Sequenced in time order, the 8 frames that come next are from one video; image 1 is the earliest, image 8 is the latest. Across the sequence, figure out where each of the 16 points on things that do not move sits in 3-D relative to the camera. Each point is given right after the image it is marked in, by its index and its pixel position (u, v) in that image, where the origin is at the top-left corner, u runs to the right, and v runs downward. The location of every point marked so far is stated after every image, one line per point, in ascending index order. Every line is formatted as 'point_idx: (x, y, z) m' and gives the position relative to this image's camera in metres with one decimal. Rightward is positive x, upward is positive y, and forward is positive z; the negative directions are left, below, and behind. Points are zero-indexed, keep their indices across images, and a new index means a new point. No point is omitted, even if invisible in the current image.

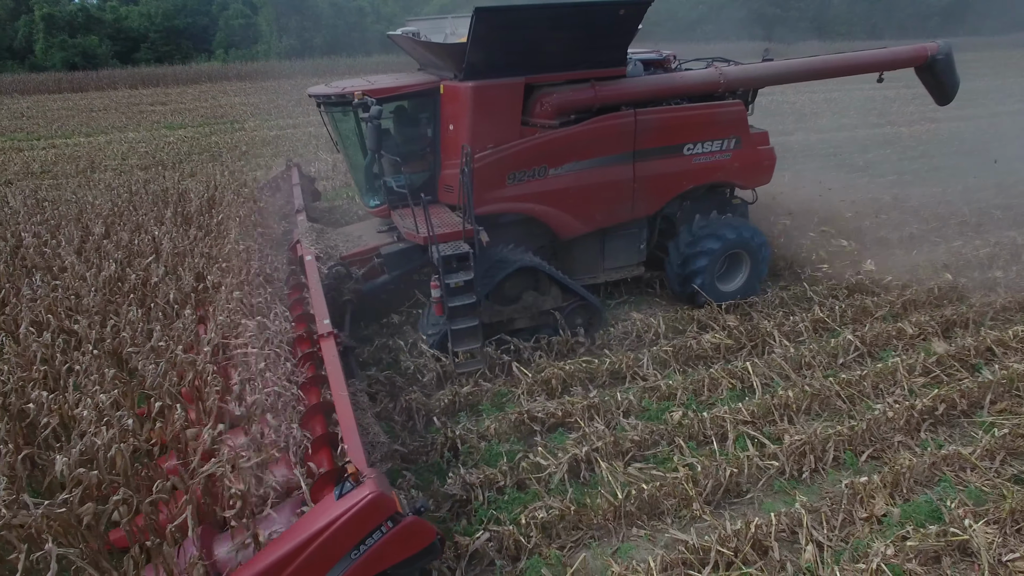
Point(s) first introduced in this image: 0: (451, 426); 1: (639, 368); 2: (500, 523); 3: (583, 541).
0: (-0.3, -0.8, +3.6) m
1: (+0.8, -0.5, +4.1) m
2: (0.0, -1.1, +2.9) m
3: (+0.3, -1.2, +2.8) m
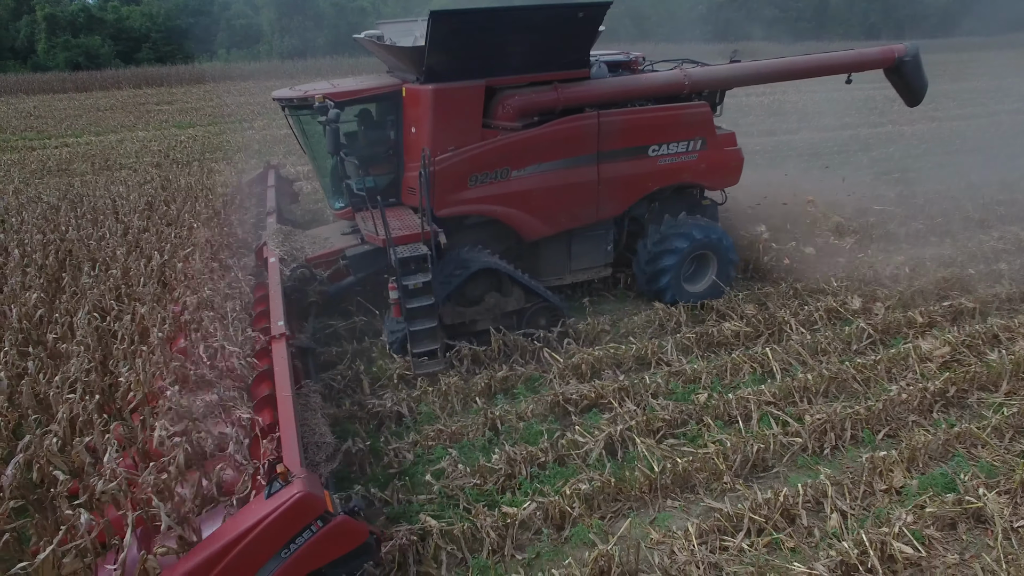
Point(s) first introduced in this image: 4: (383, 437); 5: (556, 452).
0: (-0.1, -0.7, +3.8) m
1: (+1.0, -0.5, +4.3) m
2: (+0.2, -1.0, +3.1) m
3: (+0.5, -1.1, +3.0) m
4: (-0.7, -0.8, +3.5) m
5: (+0.3, -0.9, +3.4) m
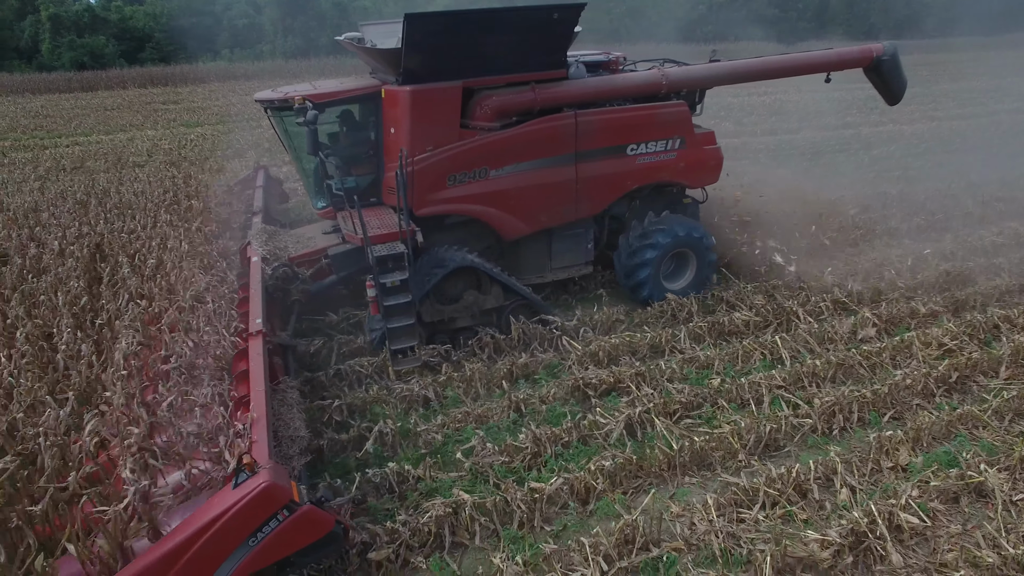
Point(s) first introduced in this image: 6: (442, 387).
0: (0.0, -0.6, +3.9) m
1: (+1.2, -0.4, +4.5) m
2: (+0.4, -1.0, +3.3) m
3: (+0.7, -1.0, +3.2) m
4: (-0.6, -0.8, +3.7) m
5: (+0.4, -0.8, +3.5) m
6: (-0.4, -0.6, +4.0) m
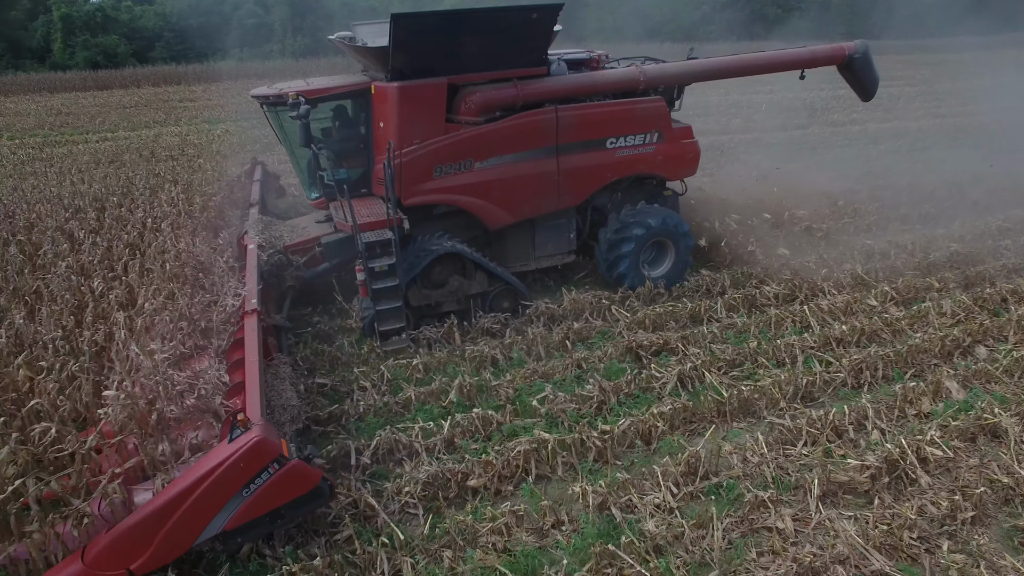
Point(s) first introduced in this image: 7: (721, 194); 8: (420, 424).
0: (+0.4, -0.5, +4.4) m
1: (+1.6, -0.2, +4.9) m
2: (+0.8, -0.8, +3.7) m
3: (+1.1, -0.8, +3.6) m
4: (-0.2, -0.6, +4.1) m
5: (+0.8, -0.6, +4.0) m
6: (0.0, -0.4, +4.4) m
7: (+2.9, +1.3, +8.7) m
8: (-0.5, -0.8, +3.6) m
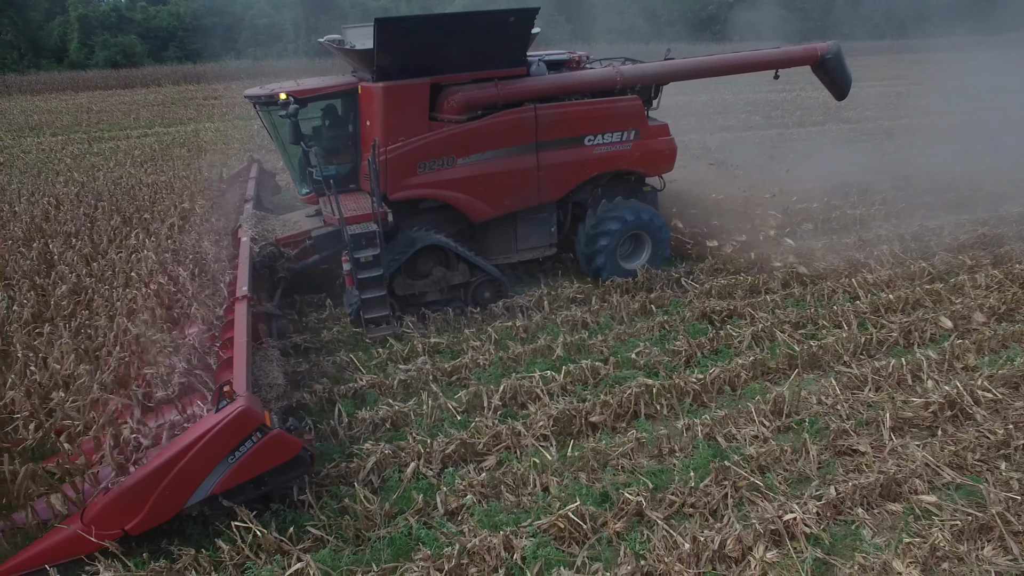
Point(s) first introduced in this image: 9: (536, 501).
0: (+1.1, -0.2, +4.9) m
1: (+2.3, 0.0, +5.4) m
2: (+1.4, -0.5, +4.2) m
3: (+1.8, -0.6, +4.2) m
4: (+0.5, -0.4, +4.6) m
5: (+1.5, -0.4, +4.5) m
6: (+0.7, -0.2, +4.9) m
7: (+3.6, +1.5, +9.2) m
8: (+0.2, -0.6, +4.2) m
9: (+0.1, -1.1, +3.2) m
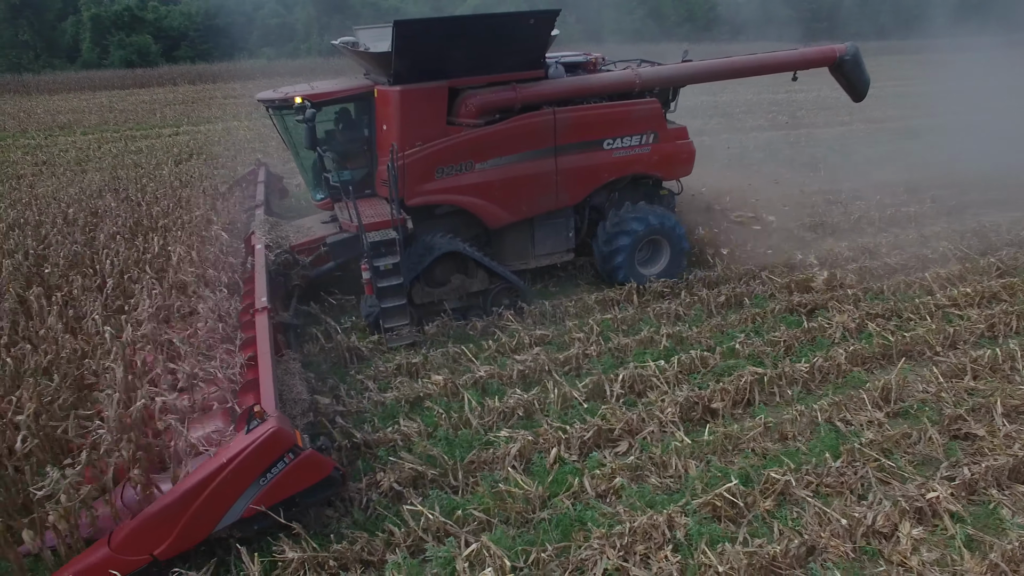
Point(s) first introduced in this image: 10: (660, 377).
0: (+1.9, -0.2, +5.0) m
1: (+3.0, +0.1, +5.6) m
2: (+2.2, -0.5, +4.4) m
3: (+2.5, -0.6, +4.3) m
4: (+1.3, -0.3, +4.8) m
5: (+2.3, -0.3, +4.7) m
6: (+1.5, -0.2, +5.1) m
7: (+4.3, +1.6, +9.4) m
8: (+1.0, -0.5, +4.3) m
9: (+0.9, -1.1, +3.4) m
10: (+1.0, -0.6, +4.1) m
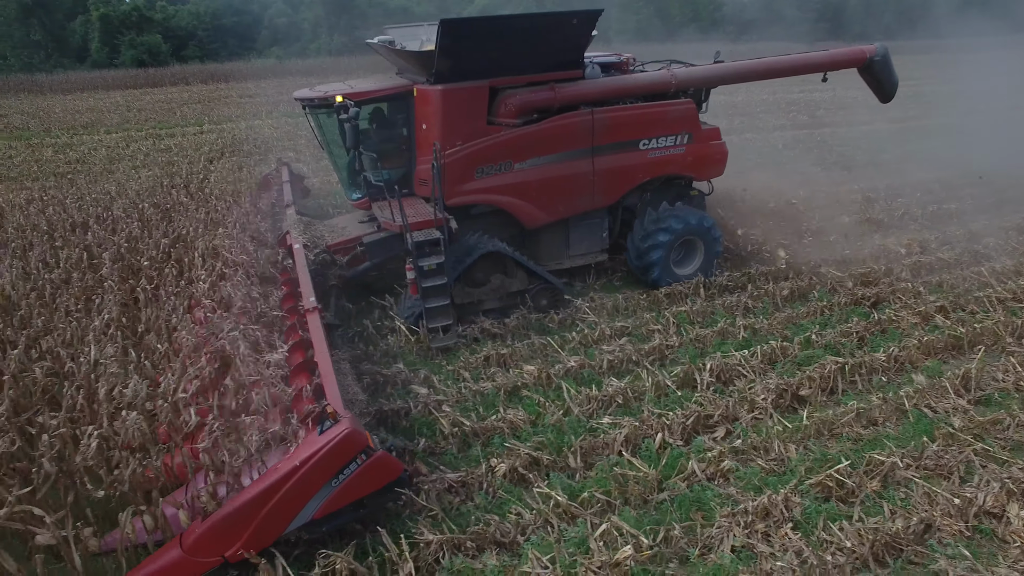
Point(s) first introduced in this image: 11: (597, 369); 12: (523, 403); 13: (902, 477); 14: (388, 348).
0: (+2.5, -0.1, +5.2) m
1: (+3.6, +0.1, +5.7) m
2: (+2.8, -0.4, +4.5) m
3: (+3.2, -0.5, +4.4) m
4: (+1.9, -0.2, +4.9) m
5: (+2.9, -0.3, +4.8) m
6: (+2.1, -0.1, +5.2) m
7: (+4.9, +1.6, +9.5) m
8: (+1.6, -0.5, +4.4) m
9: (+1.5, -1.0, +3.5) m
10: (+1.6, -0.5, +4.3) m
11: (+0.6, -0.6, +4.3) m
12: (+0.1, -0.7, +4.0) m
13: (+2.1, -1.0, +3.4) m
14: (-1.0, -0.5, +4.8) m
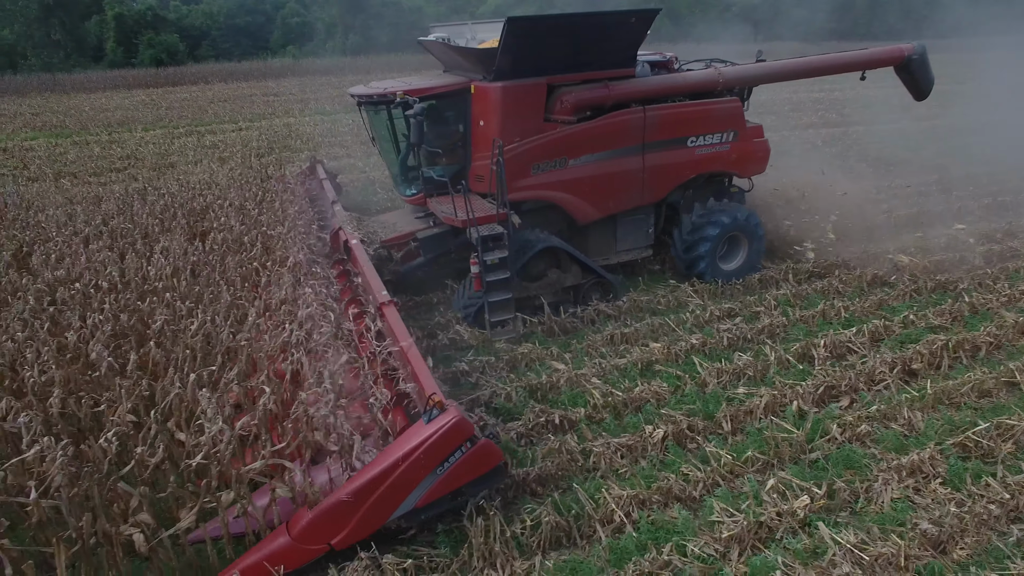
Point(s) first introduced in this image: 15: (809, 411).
0: (+3.4, 0.0, +5.4) m
1: (+4.6, +0.3, +6.0) m
2: (+3.8, -0.3, +4.8) m
3: (+4.1, -0.4, +4.7) m
4: (+2.8, -0.1, +5.2) m
5: (+3.8, -0.1, +5.1) m
6: (+3.0, 0.0, +5.5) m
7: (+5.8, +1.8, +9.8) m
8: (+2.6, -0.3, +4.7) m
9: (+2.5, -0.9, +3.8) m
10: (+2.6, -0.4, +4.6) m
11: (+1.5, -0.4, +4.6) m
12: (+1.0, -0.6, +4.3) m
13: (+3.1, -0.9, +3.6) m
14: (0.0, -0.3, +5.1) m
15: (+1.9, -0.8, +3.9) m
